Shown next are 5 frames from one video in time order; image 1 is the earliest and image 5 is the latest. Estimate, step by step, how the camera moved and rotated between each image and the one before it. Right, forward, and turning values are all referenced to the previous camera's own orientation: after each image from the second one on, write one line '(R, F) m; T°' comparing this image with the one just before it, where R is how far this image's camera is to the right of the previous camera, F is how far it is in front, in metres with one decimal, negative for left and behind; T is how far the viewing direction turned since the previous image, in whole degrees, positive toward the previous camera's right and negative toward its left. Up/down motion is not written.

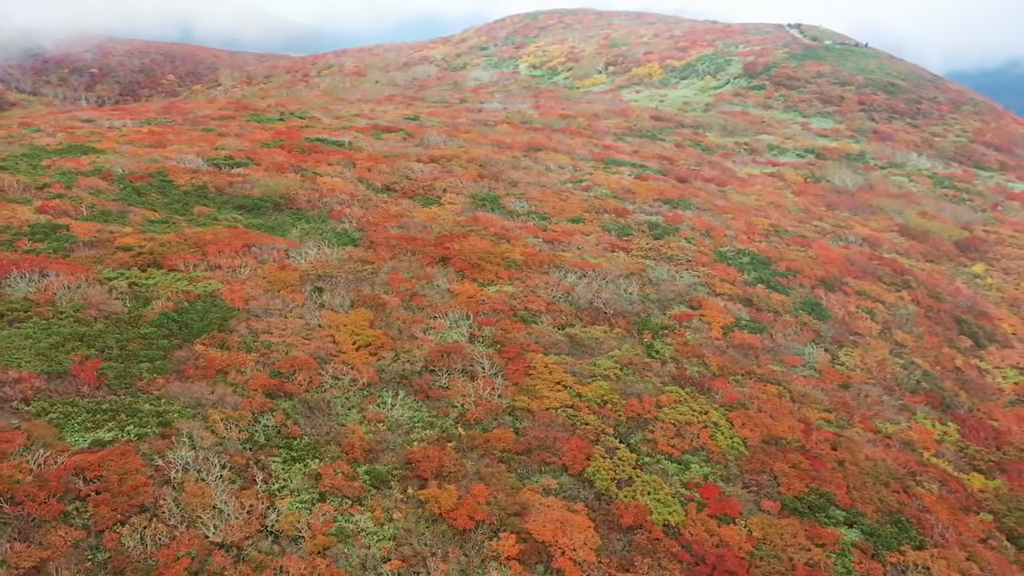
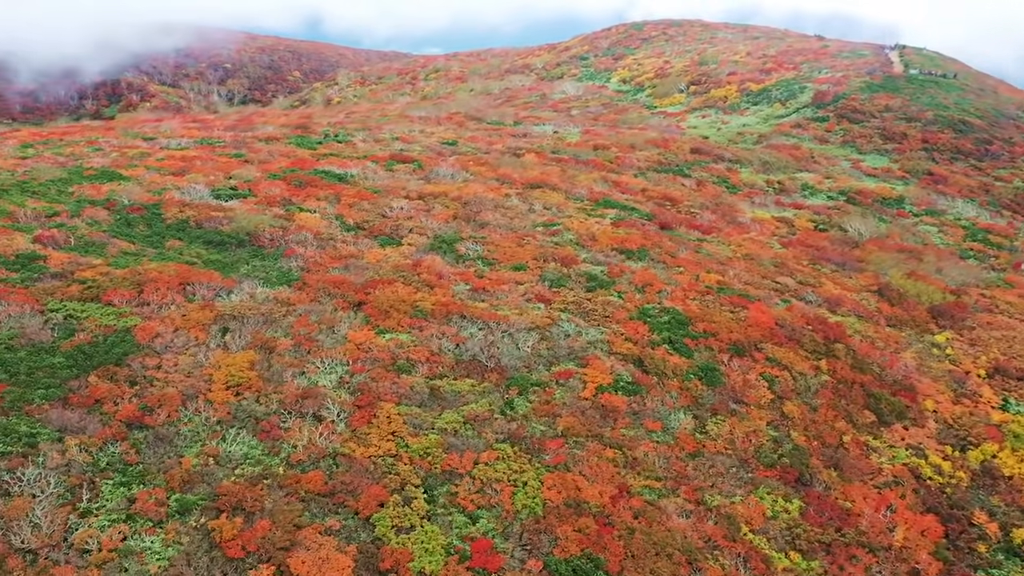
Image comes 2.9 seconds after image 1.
(+3.8, -1.1) m; -8°
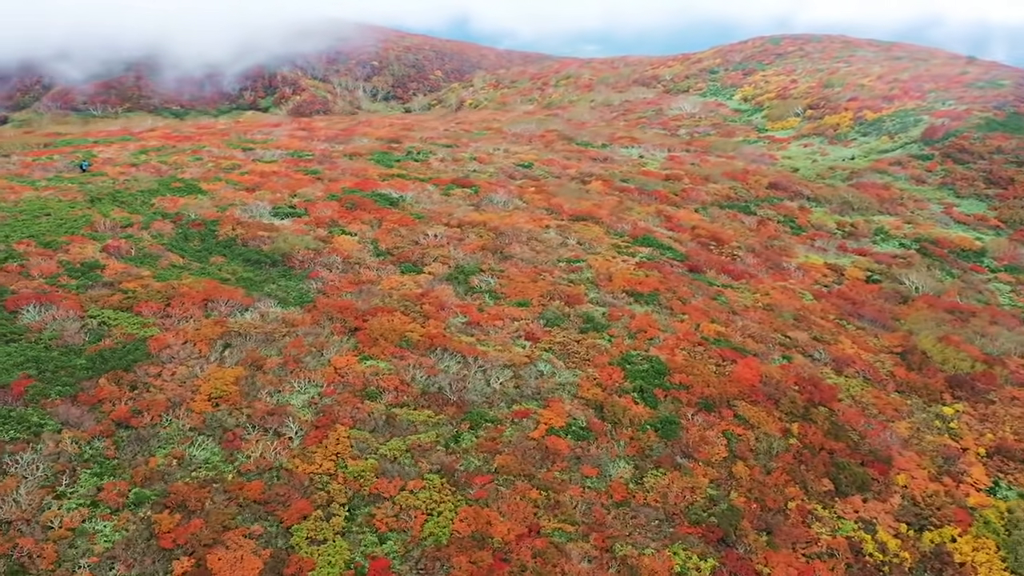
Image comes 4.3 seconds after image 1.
(+3.1, -1.0) m; -10°
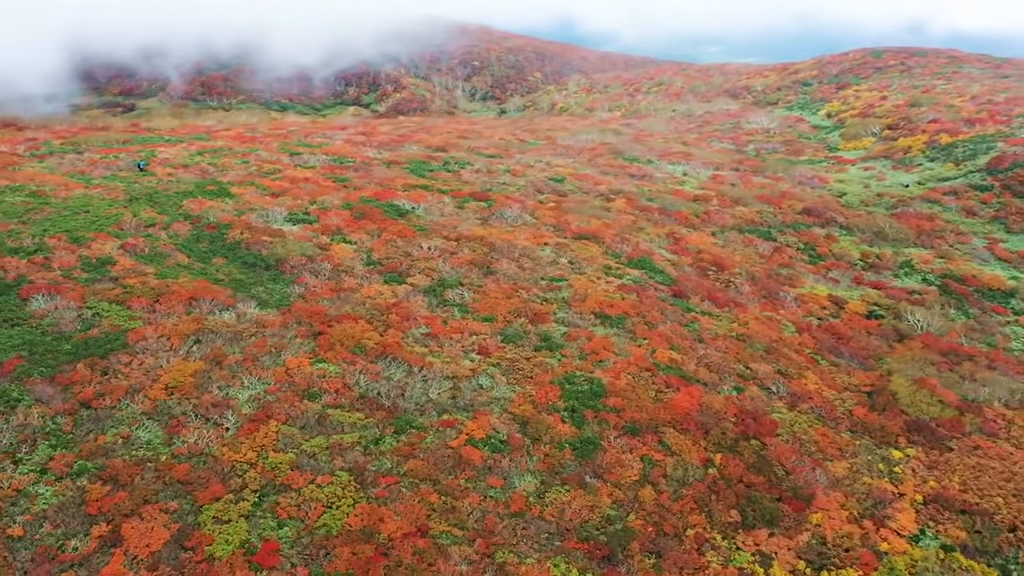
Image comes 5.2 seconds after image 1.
(+3.4, -1.0) m; -8°
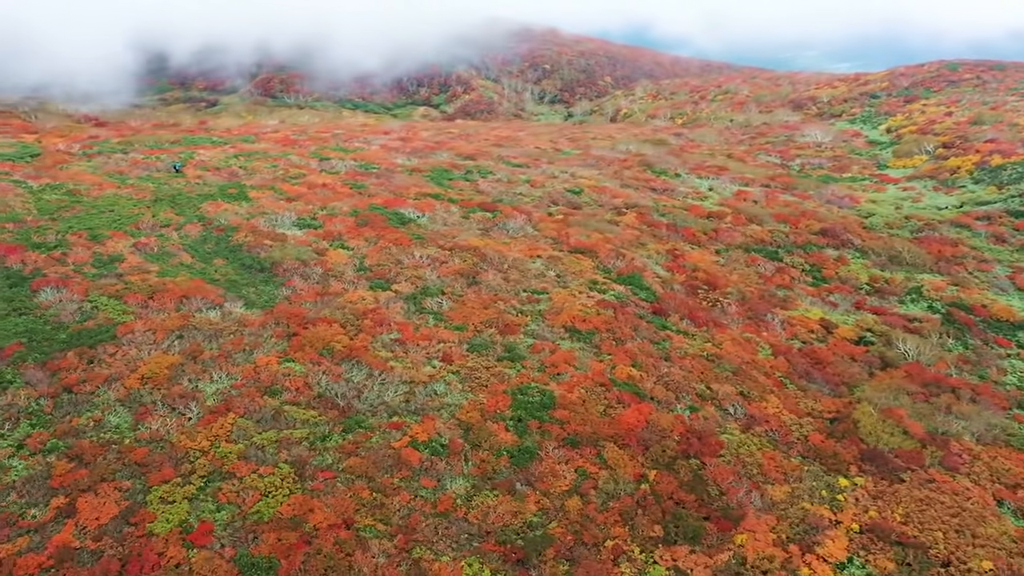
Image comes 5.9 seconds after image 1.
(+2.8, -0.9) m; -5°
